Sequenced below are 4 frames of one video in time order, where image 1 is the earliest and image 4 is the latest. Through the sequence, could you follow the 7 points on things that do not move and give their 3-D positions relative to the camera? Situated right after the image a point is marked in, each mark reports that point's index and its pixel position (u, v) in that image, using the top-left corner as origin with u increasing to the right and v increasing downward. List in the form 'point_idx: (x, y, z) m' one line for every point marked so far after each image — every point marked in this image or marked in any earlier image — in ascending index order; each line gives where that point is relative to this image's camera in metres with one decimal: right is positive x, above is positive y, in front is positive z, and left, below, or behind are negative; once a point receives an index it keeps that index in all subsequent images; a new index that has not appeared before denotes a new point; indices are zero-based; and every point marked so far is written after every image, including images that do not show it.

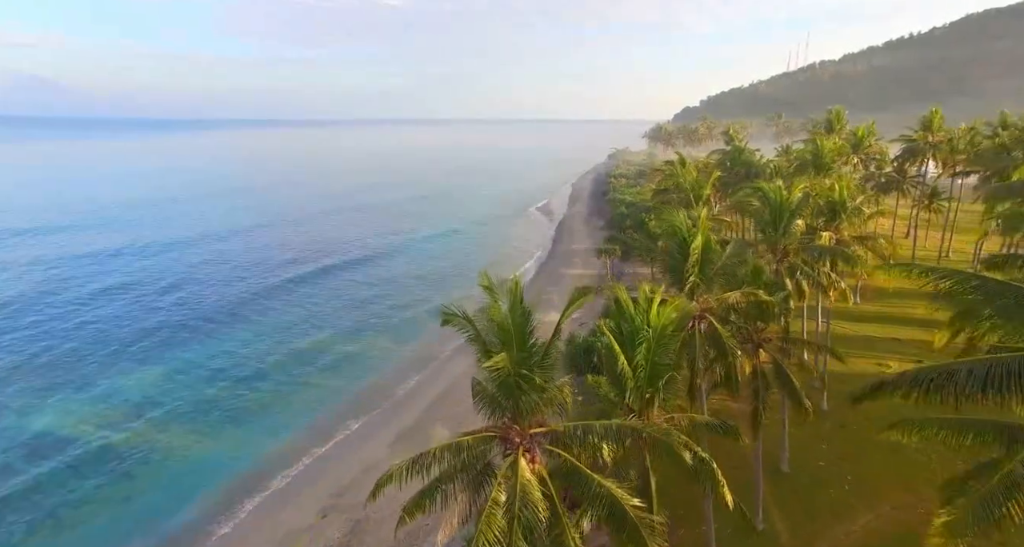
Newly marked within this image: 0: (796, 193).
0: (+9.6, +2.7, +19.0) m
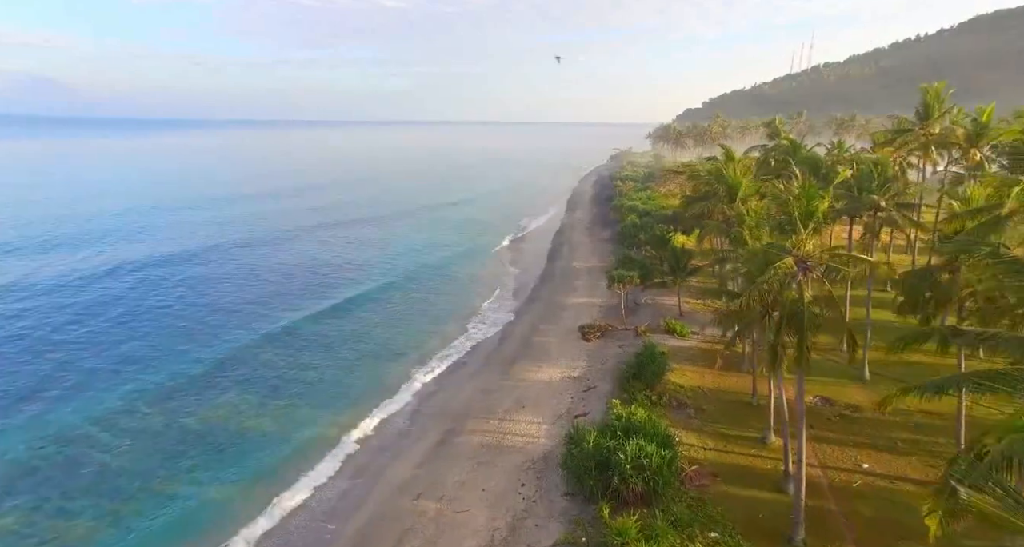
0: (+8.6, +0.7, +7.9) m
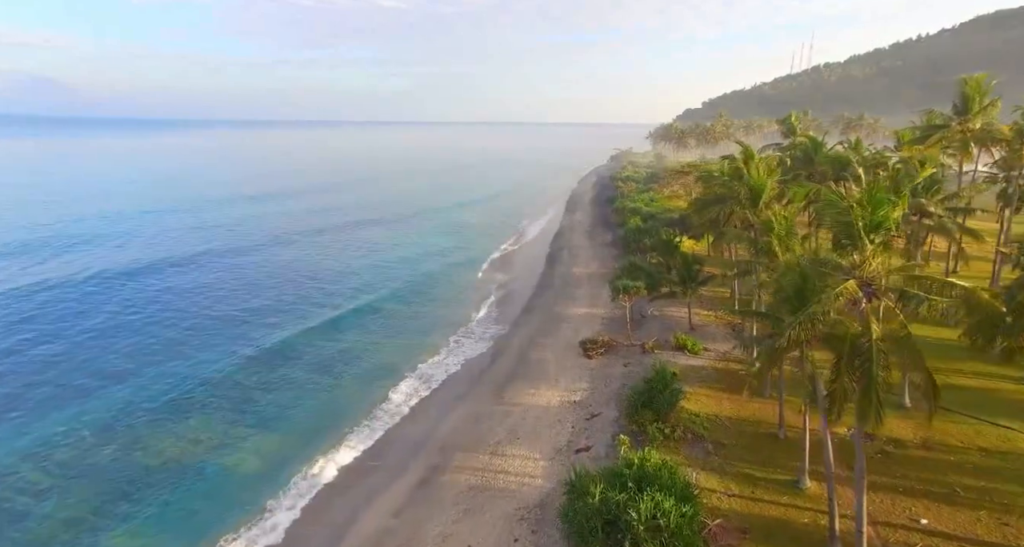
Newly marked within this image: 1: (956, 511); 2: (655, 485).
0: (+8.3, +0.2, +4.9) m
1: (+12.4, -6.6, +15.8) m
2: (+3.9, -5.8, +15.5) m
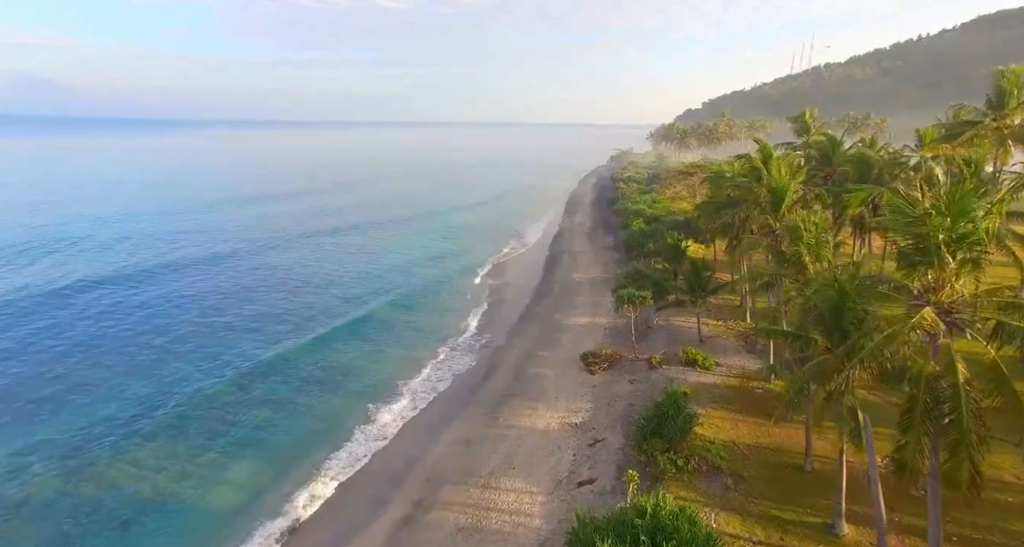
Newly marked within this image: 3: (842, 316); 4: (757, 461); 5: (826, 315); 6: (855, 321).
0: (+8.2, -0.2, +2.7) m
1: (+12.2, -7.0, +13.6) m
2: (+3.8, -6.2, +13.3) m
3: (+7.9, -1.0, +13.6) m
4: (+8.2, -6.3, +19.0) m
5: (+7.7, -1.0, +13.9) m
6: (+8.1, -1.1, +13.4) m
